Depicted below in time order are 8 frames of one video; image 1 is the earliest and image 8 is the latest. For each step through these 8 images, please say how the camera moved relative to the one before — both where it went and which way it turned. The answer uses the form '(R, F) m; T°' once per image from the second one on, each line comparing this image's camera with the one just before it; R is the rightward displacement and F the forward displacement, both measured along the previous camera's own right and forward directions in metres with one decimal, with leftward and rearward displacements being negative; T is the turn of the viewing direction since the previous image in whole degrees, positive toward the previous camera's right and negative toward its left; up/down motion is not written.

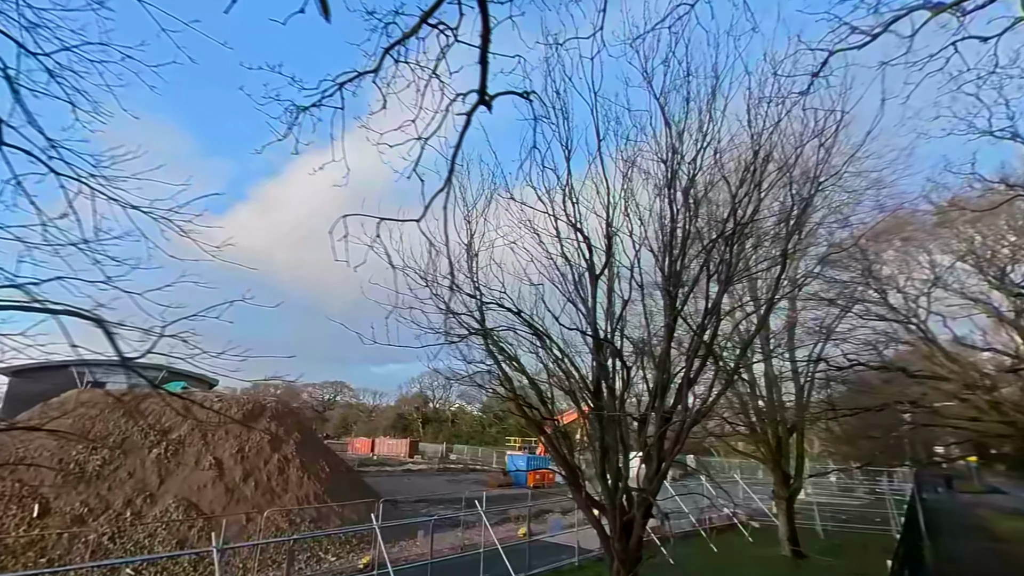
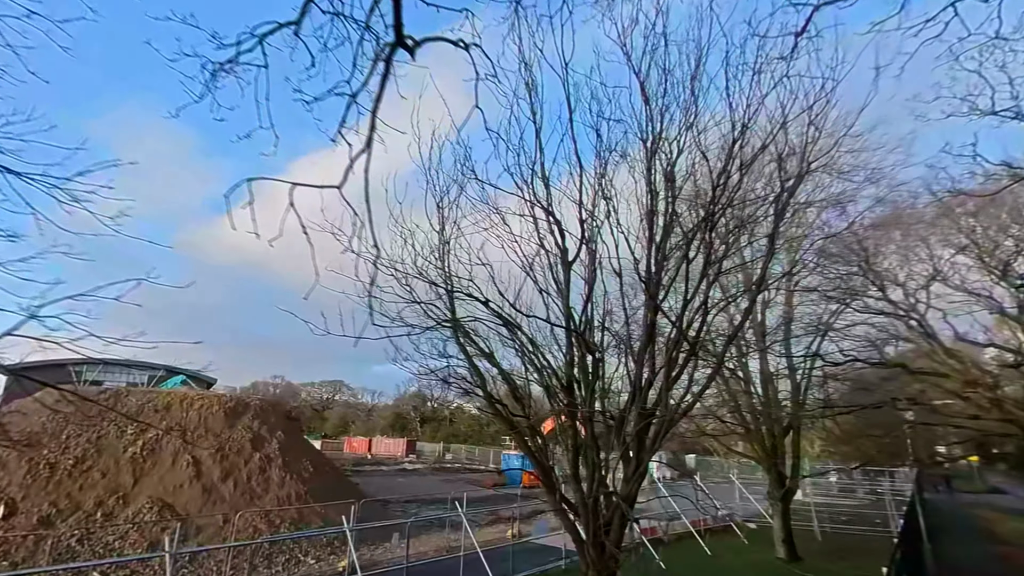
(+0.2, +0.3) m; 0°
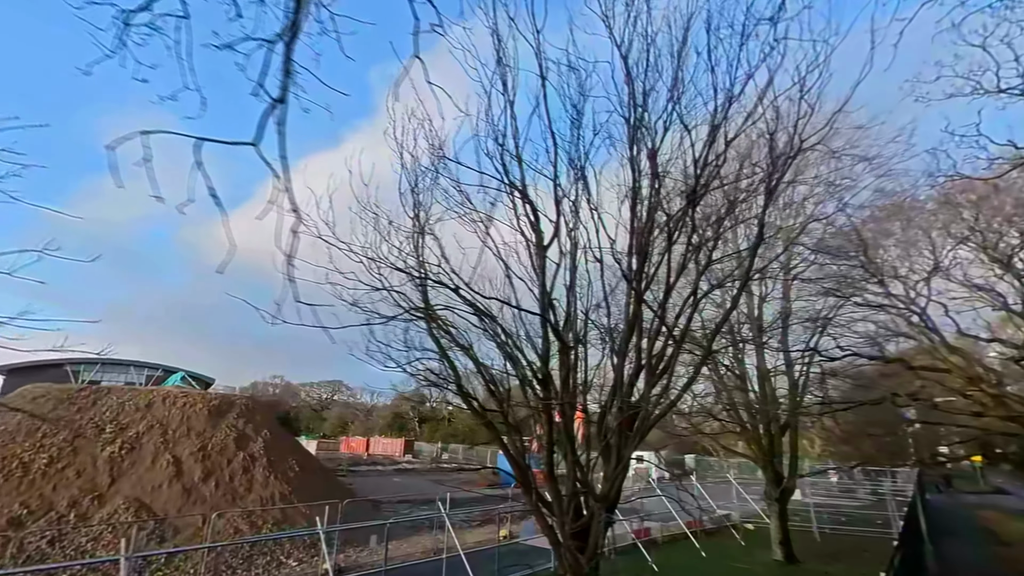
(+0.2, +0.2) m; 0°
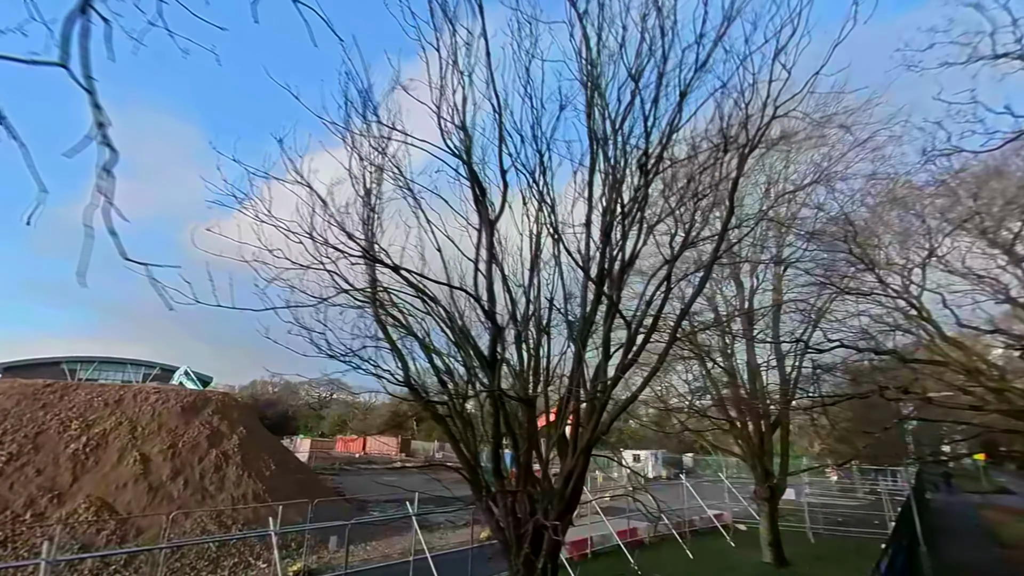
(+0.4, +0.3) m; 0°
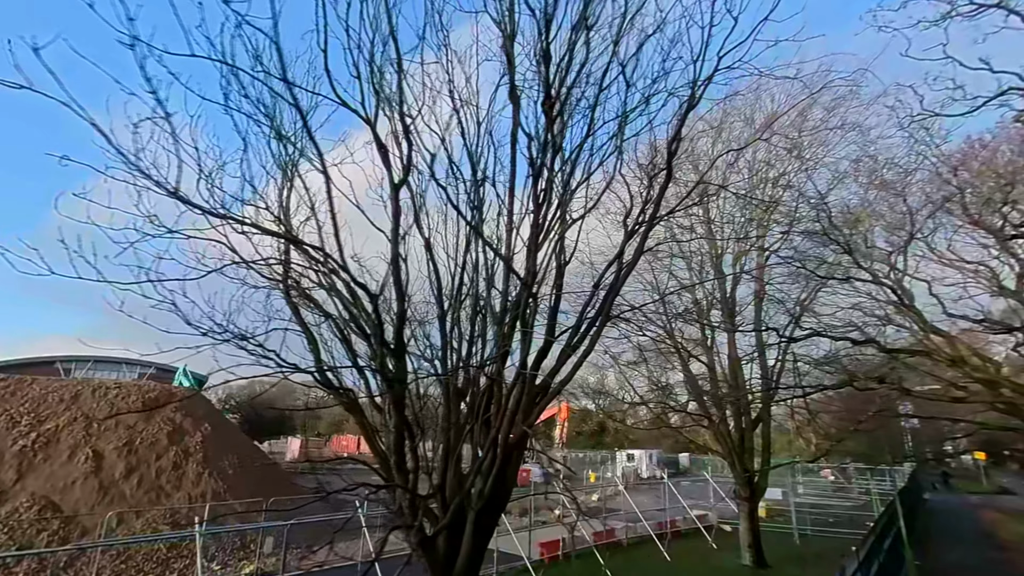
(+0.5, +0.4) m; 0°
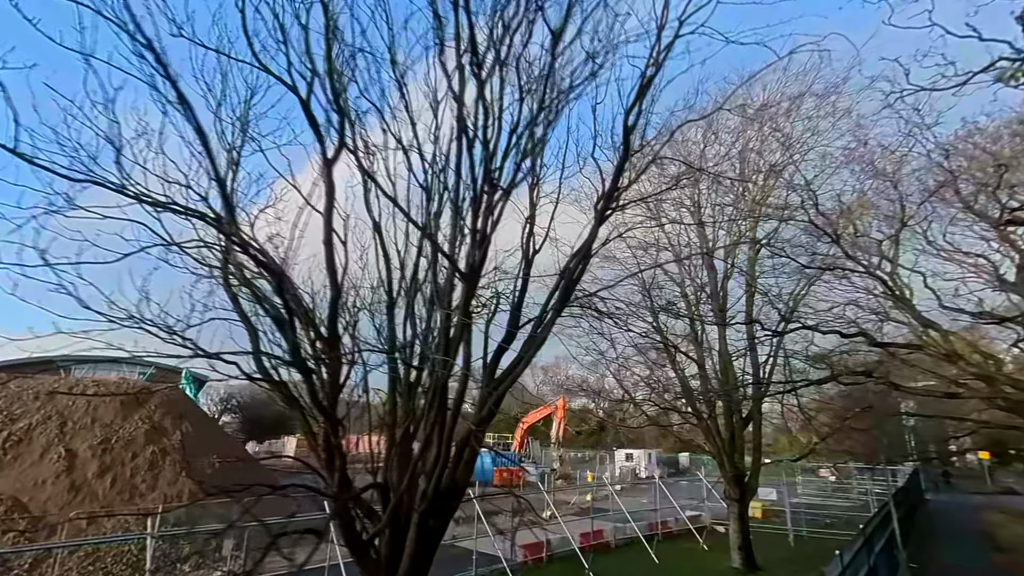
(+0.3, +0.2) m; 0°
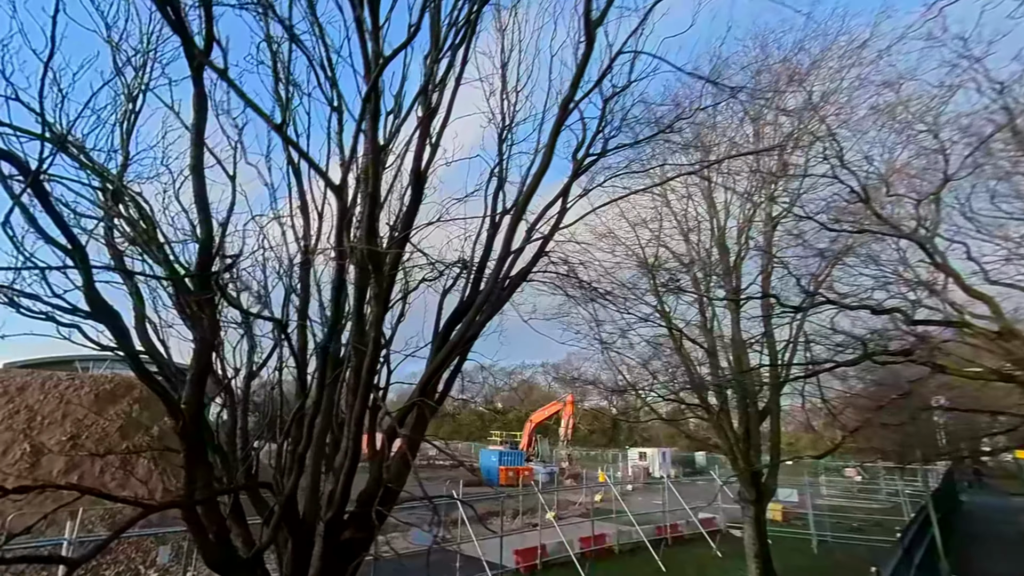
(+0.3, +0.6) m; -2°
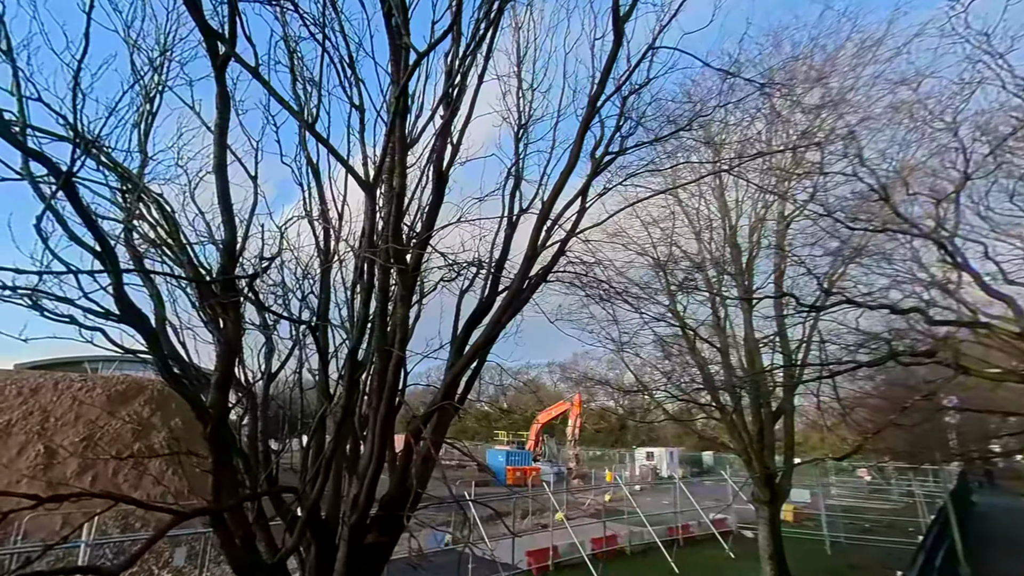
(-0.1, 0.0) m; -1°
